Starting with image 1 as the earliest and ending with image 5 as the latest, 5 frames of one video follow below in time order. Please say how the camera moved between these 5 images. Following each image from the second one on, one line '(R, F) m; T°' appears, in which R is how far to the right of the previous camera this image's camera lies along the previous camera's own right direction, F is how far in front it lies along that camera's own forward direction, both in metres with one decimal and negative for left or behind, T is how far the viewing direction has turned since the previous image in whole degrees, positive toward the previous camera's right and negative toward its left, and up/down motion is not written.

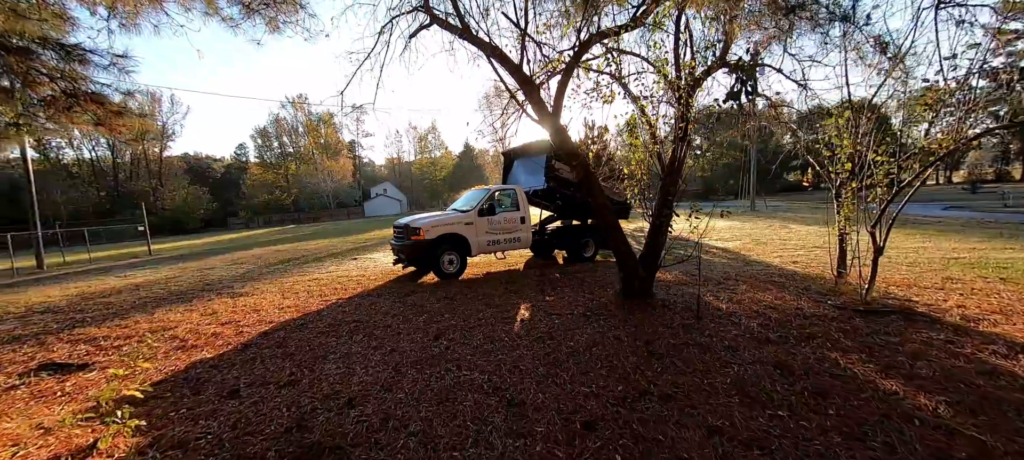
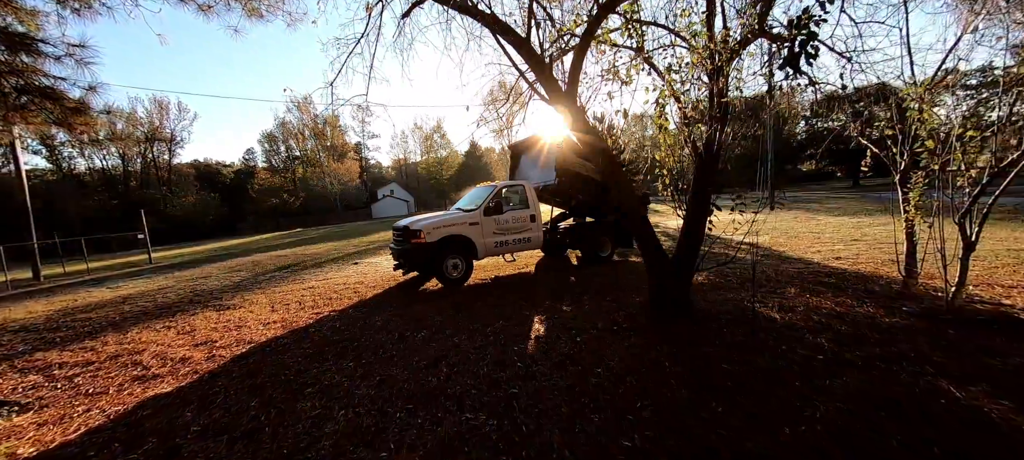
(0.0, +0.7) m; -1°
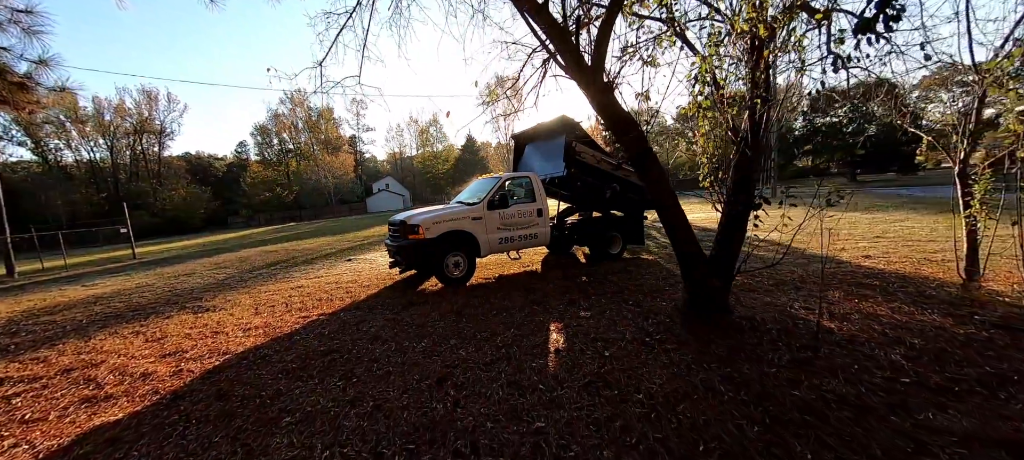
(-0.2, +0.5) m; +1°
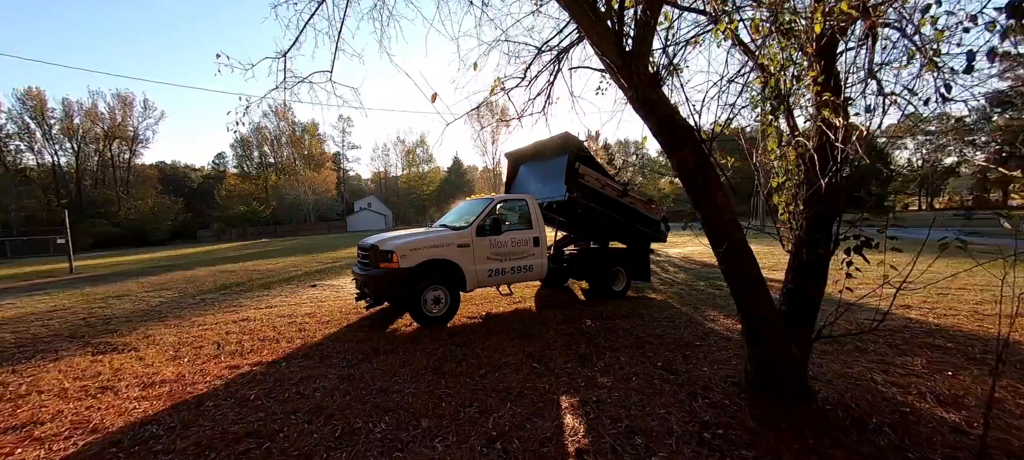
(-0.2, +1.0) m; +3°
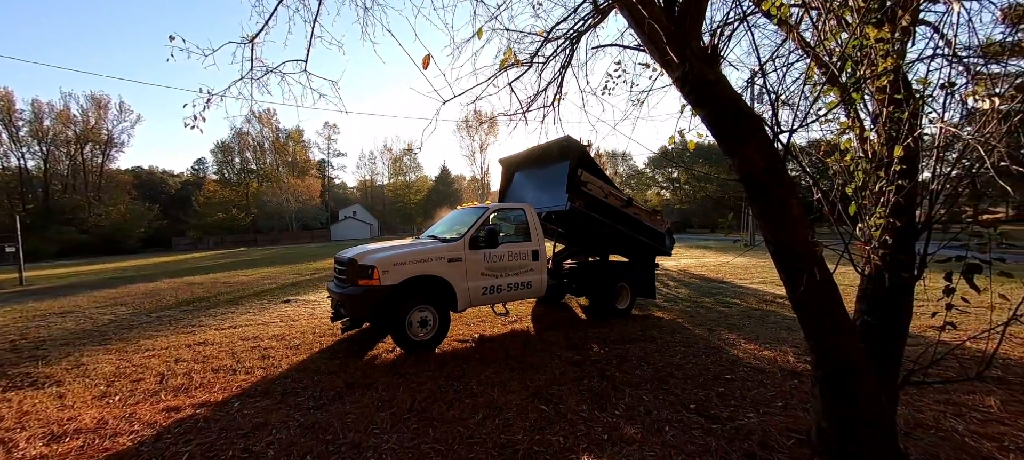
(-0.1, +0.6) m; +2°
